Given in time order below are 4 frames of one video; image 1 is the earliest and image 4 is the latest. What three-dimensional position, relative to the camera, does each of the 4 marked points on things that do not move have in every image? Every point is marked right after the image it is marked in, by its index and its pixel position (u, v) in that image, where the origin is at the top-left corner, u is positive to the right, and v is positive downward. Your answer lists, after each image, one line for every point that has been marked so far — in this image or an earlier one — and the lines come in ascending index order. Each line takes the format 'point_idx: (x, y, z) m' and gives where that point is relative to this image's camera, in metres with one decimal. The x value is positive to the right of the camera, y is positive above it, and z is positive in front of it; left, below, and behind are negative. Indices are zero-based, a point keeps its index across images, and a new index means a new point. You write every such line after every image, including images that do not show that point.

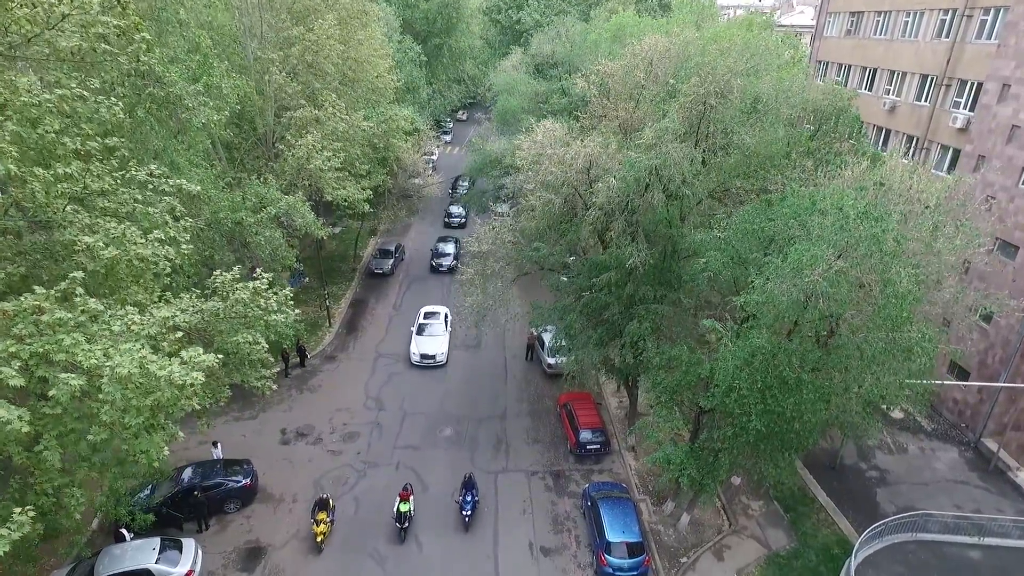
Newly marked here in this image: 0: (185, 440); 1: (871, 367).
0: (-9.2, -4.3, +18.0) m
1: (+6.3, -1.4, +11.2) m
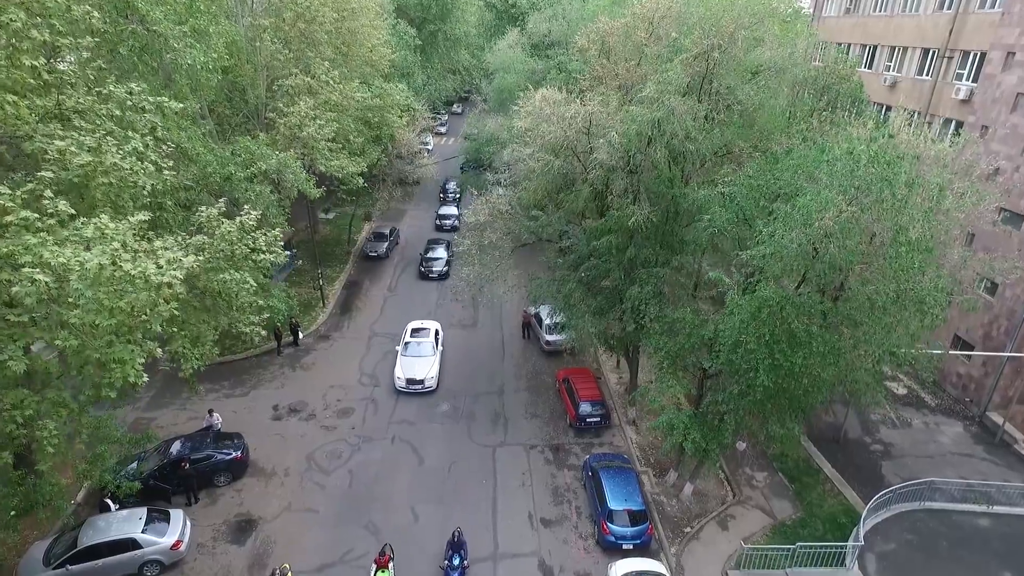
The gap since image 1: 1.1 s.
0: (-9.3, -3.5, +17.5) m
1: (+6.3, -0.5, +10.8) m
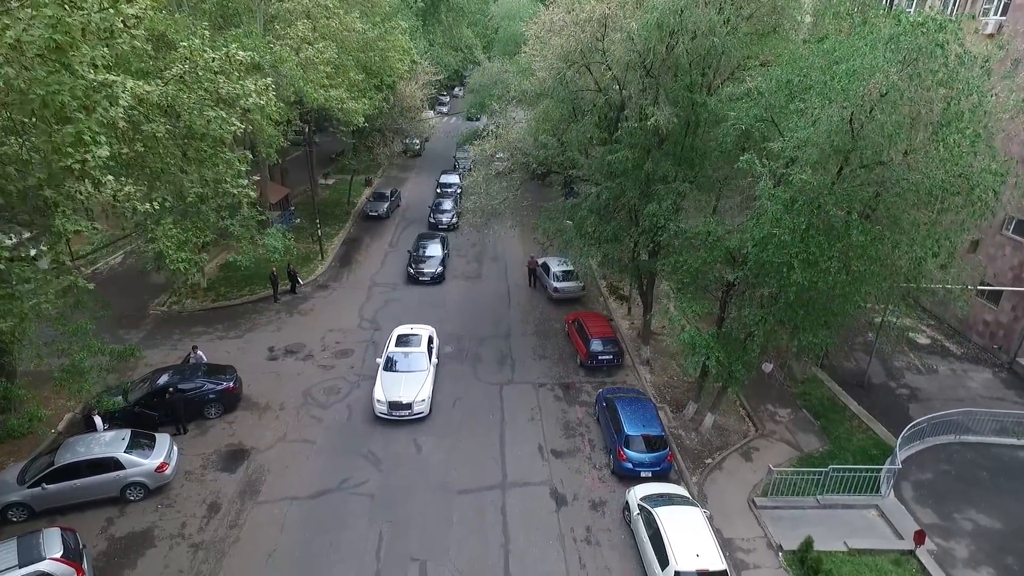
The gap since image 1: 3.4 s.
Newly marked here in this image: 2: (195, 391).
0: (-9.1, -1.7, +16.7) m
1: (+6.5, +1.2, +9.9) m
2: (-7.0, -2.3, +14.0) m
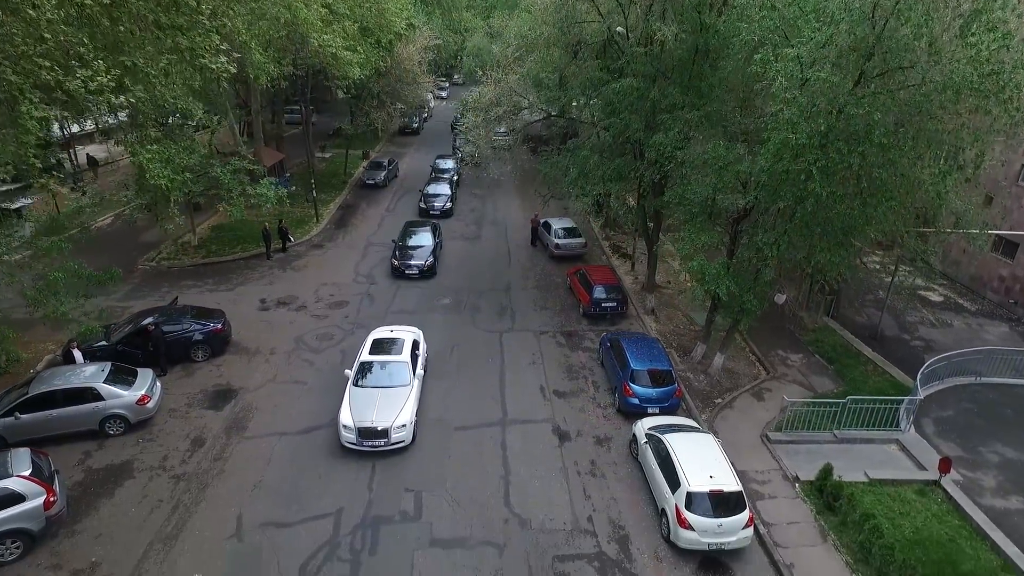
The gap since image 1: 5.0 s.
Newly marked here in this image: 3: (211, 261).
0: (-9.1, -0.4, +16.0) m
1: (+6.5, +2.6, +9.4) m
2: (-6.9, -0.9, +13.4) m
3: (-8.9, +0.8, +18.9) m
